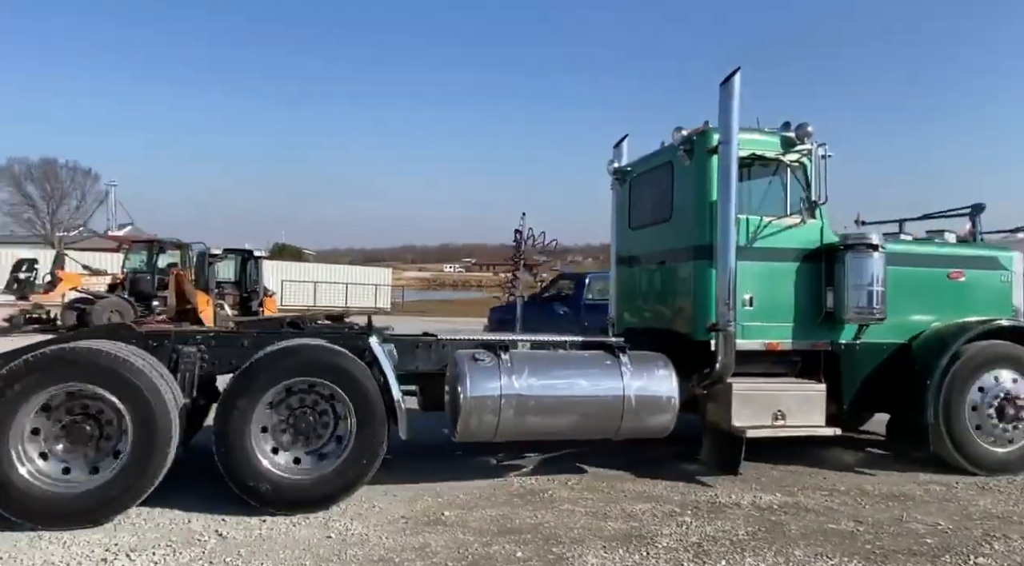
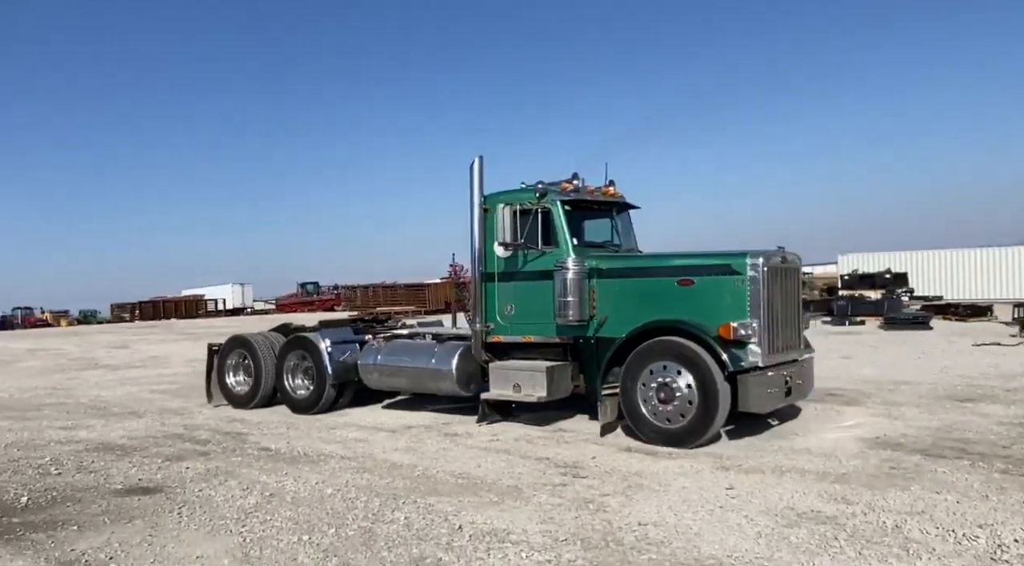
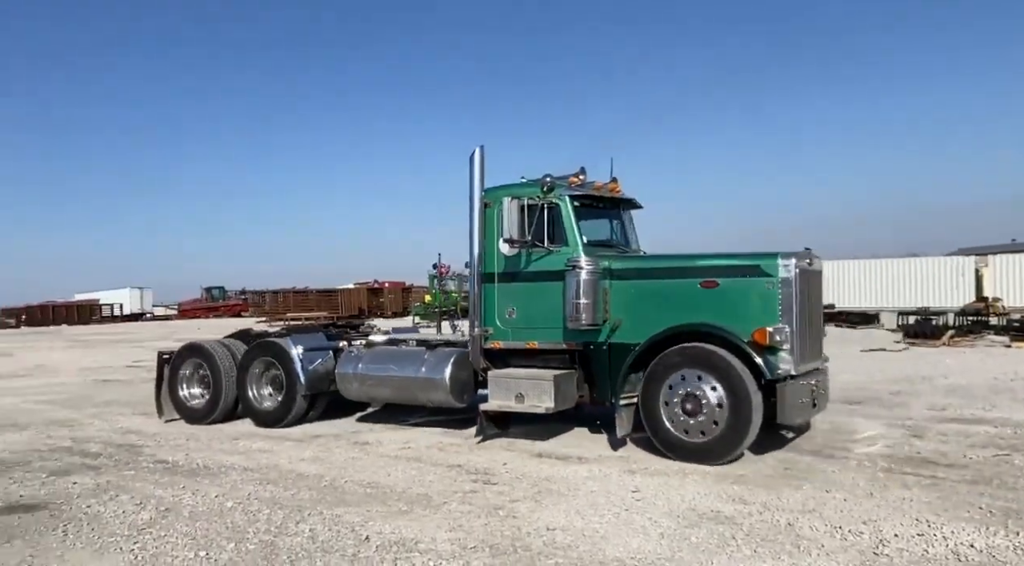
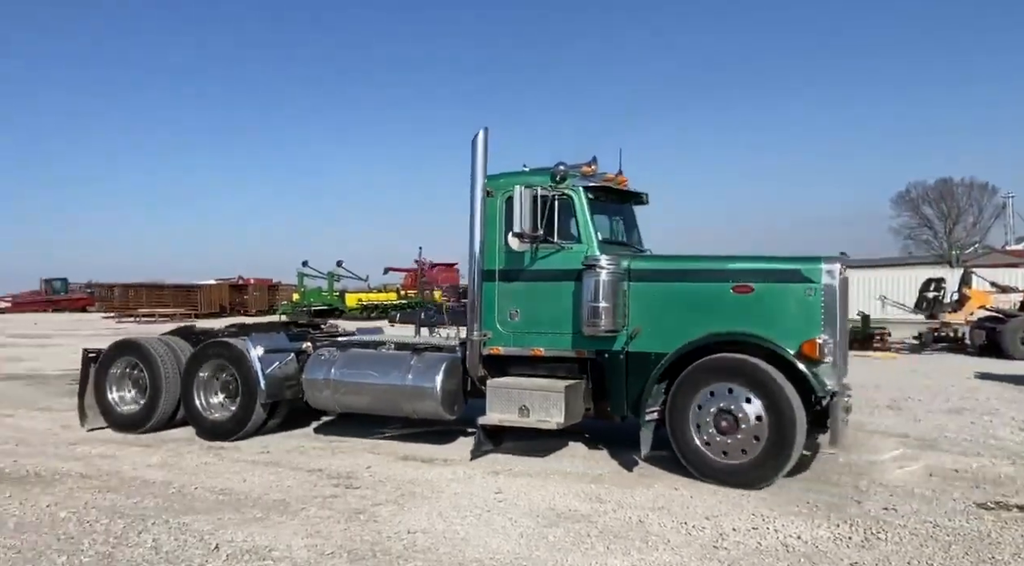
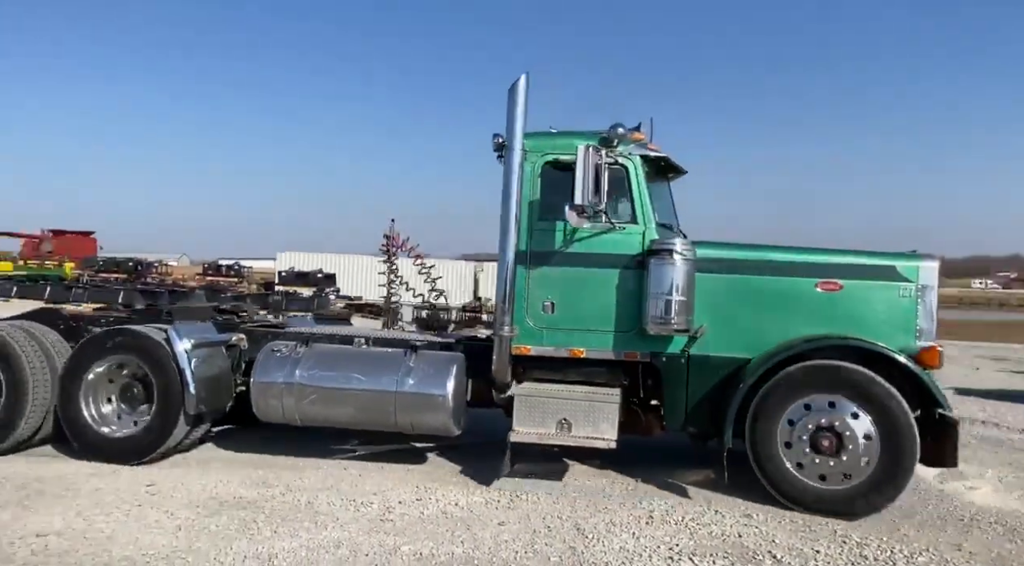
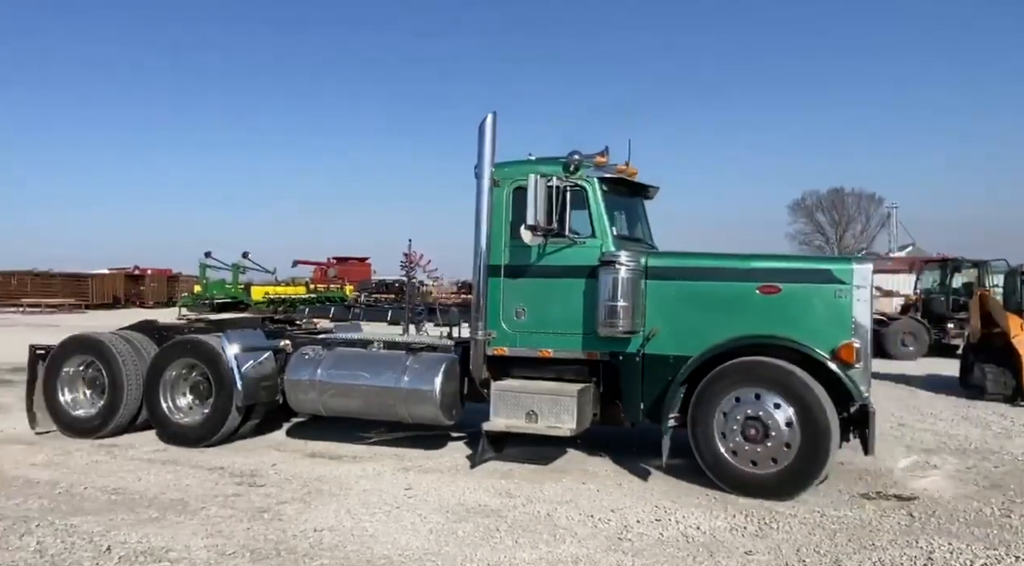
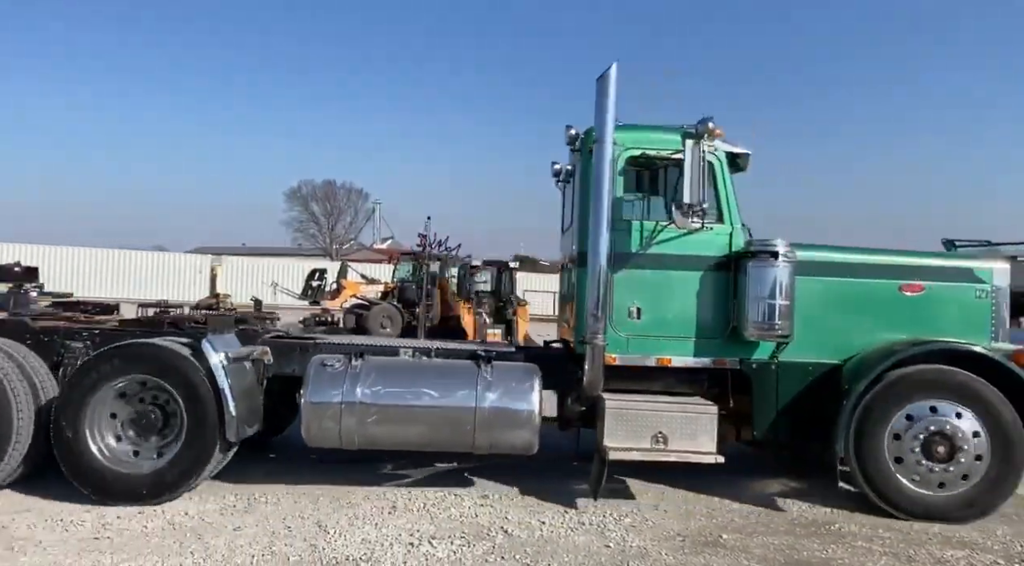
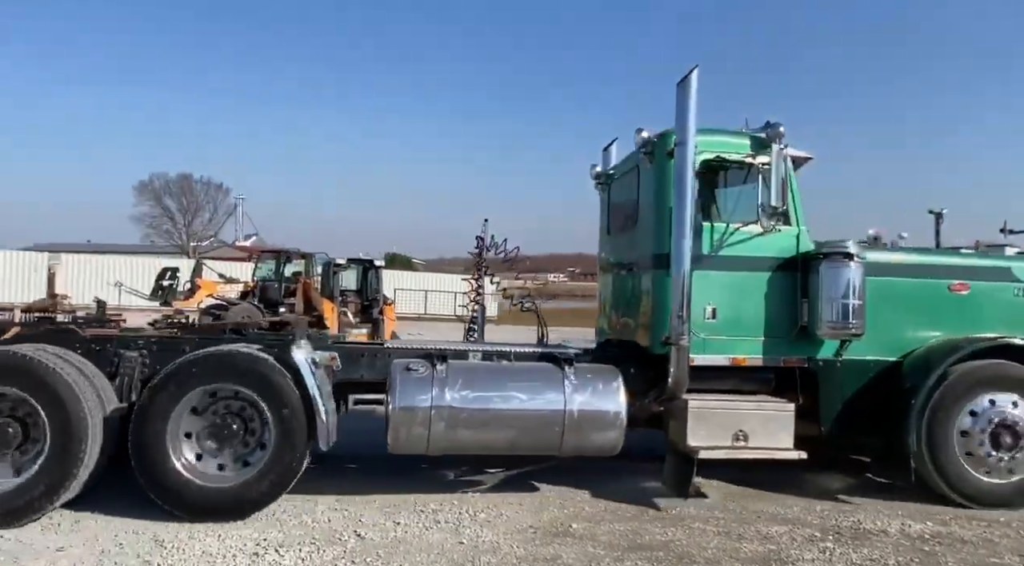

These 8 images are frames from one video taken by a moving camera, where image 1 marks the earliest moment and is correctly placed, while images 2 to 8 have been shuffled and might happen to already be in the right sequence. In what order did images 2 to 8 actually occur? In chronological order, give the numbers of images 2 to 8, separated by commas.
8, 7, 5, 6, 4, 3, 2
